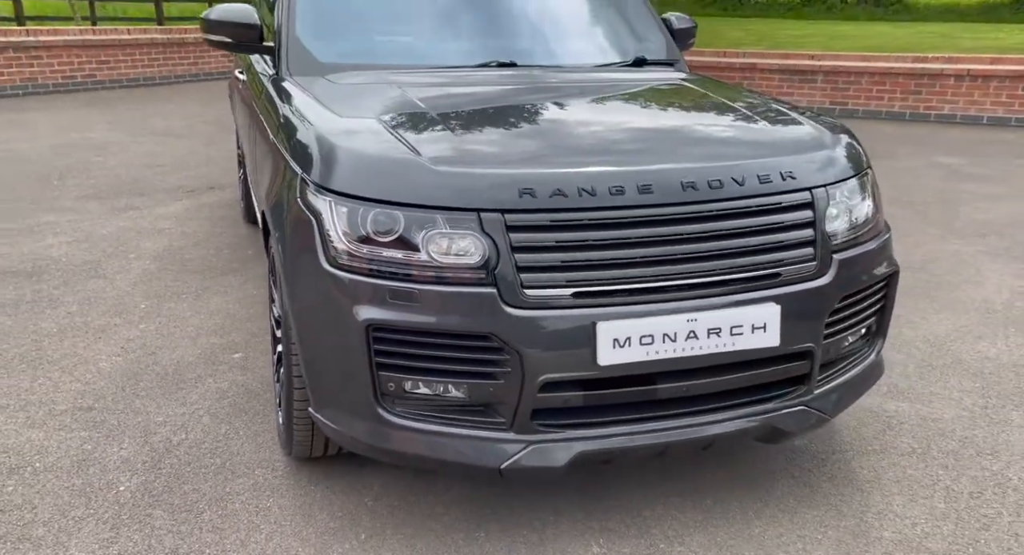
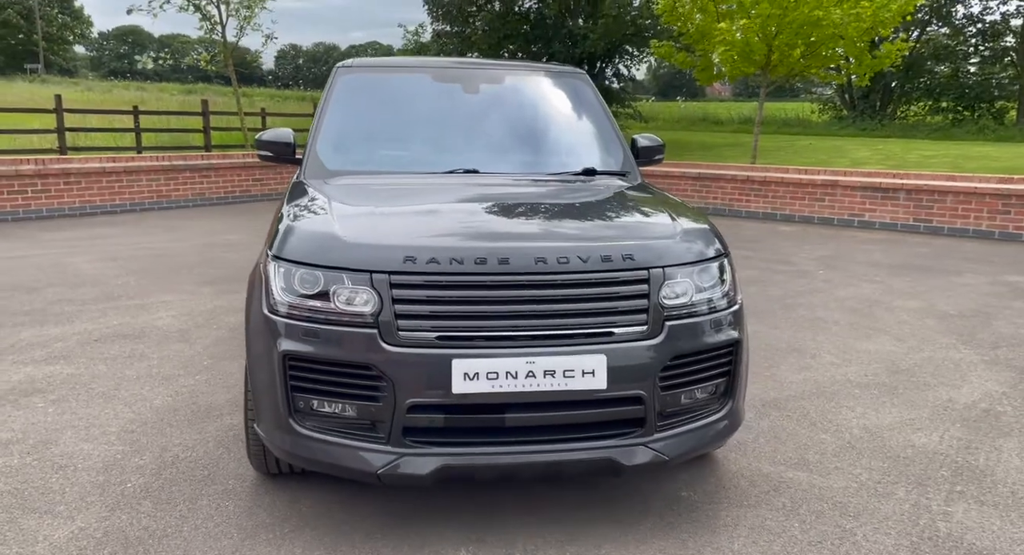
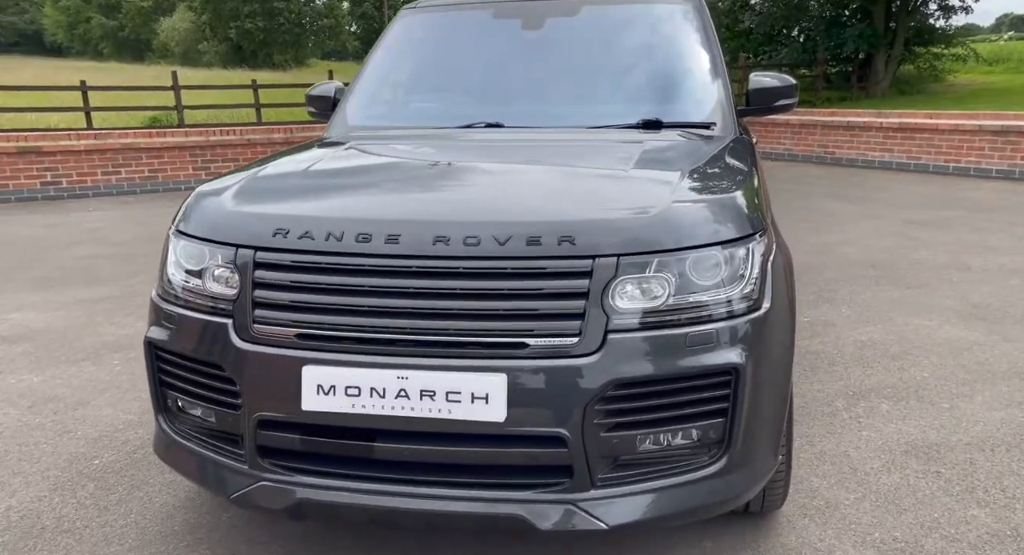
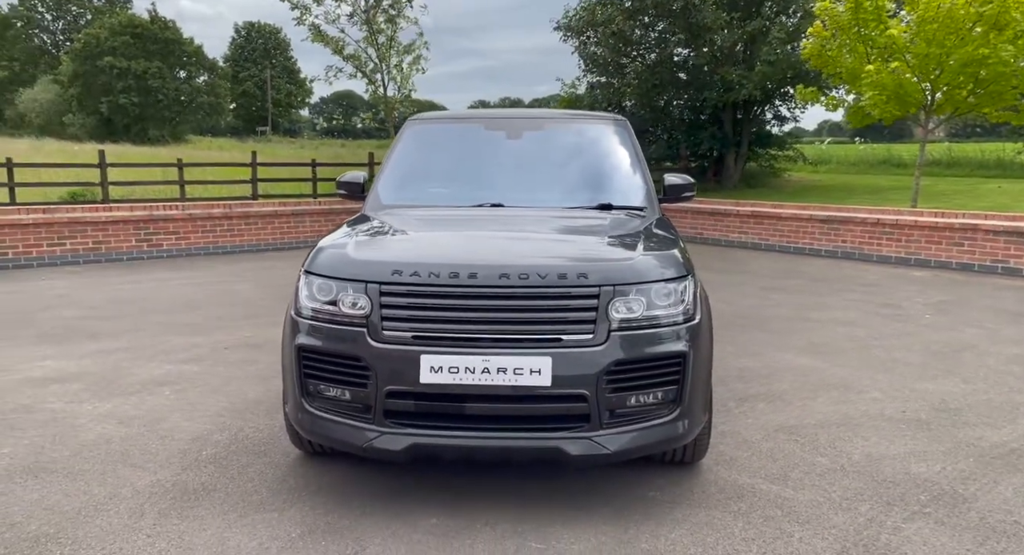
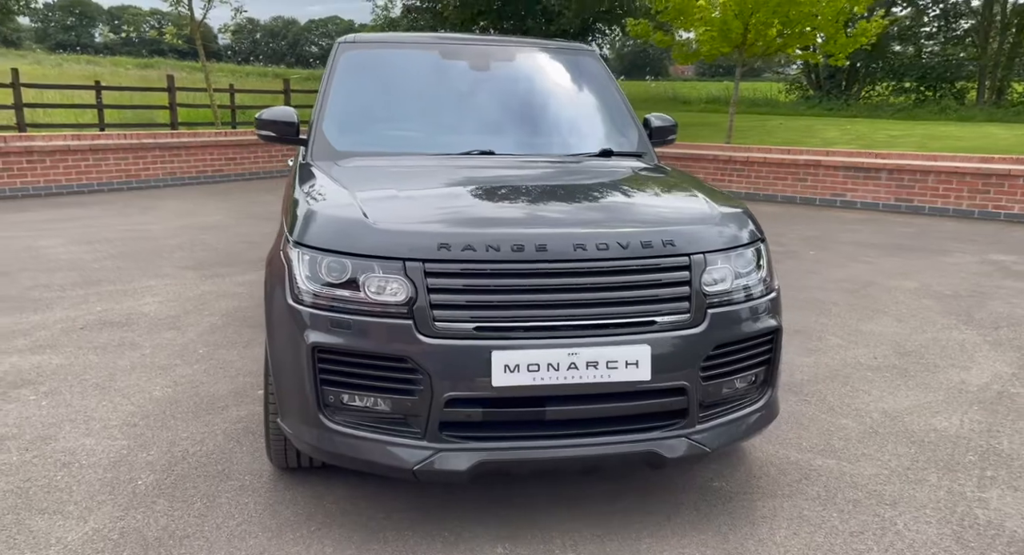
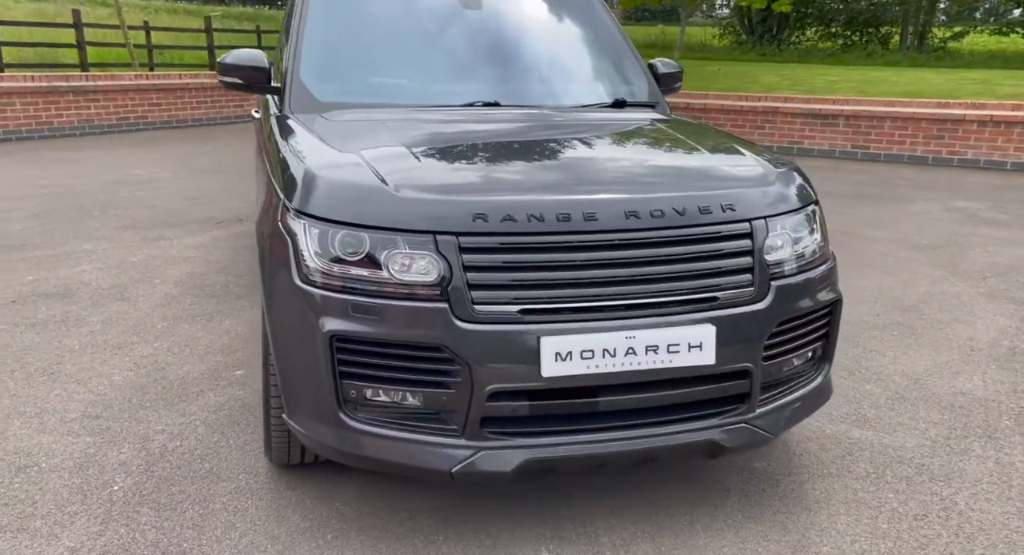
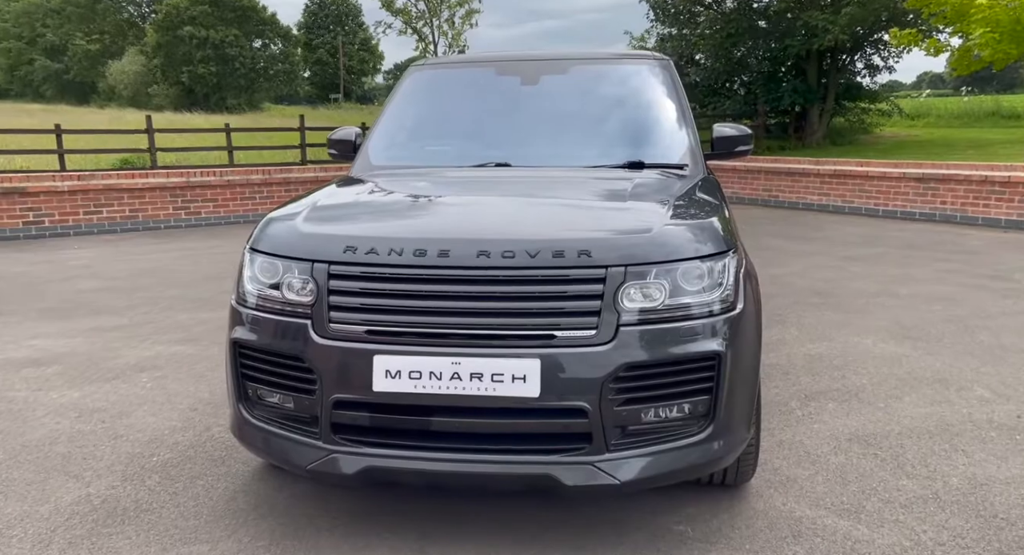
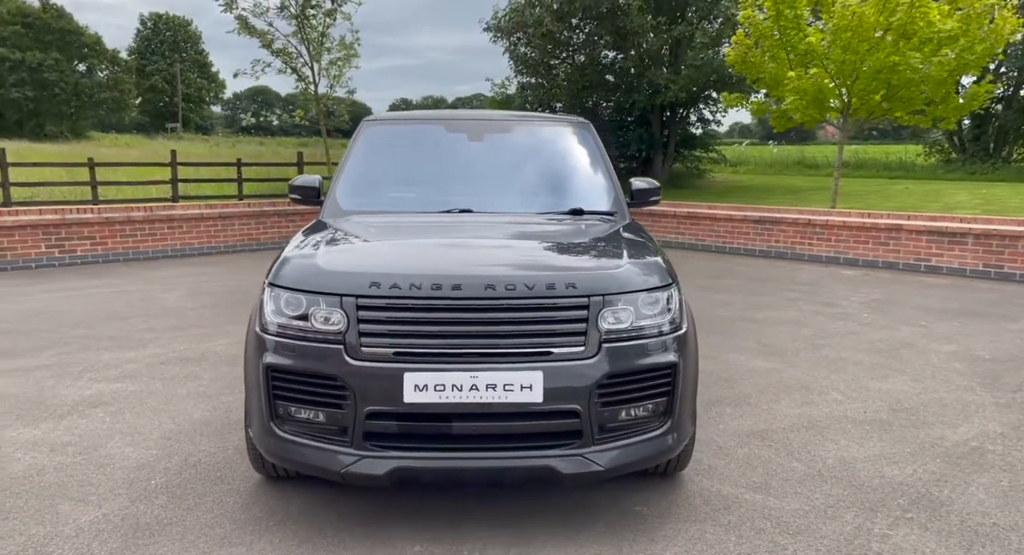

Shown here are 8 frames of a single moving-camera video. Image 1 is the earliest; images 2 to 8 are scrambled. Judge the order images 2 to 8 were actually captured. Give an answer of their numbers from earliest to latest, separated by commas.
6, 5, 2, 8, 4, 7, 3
